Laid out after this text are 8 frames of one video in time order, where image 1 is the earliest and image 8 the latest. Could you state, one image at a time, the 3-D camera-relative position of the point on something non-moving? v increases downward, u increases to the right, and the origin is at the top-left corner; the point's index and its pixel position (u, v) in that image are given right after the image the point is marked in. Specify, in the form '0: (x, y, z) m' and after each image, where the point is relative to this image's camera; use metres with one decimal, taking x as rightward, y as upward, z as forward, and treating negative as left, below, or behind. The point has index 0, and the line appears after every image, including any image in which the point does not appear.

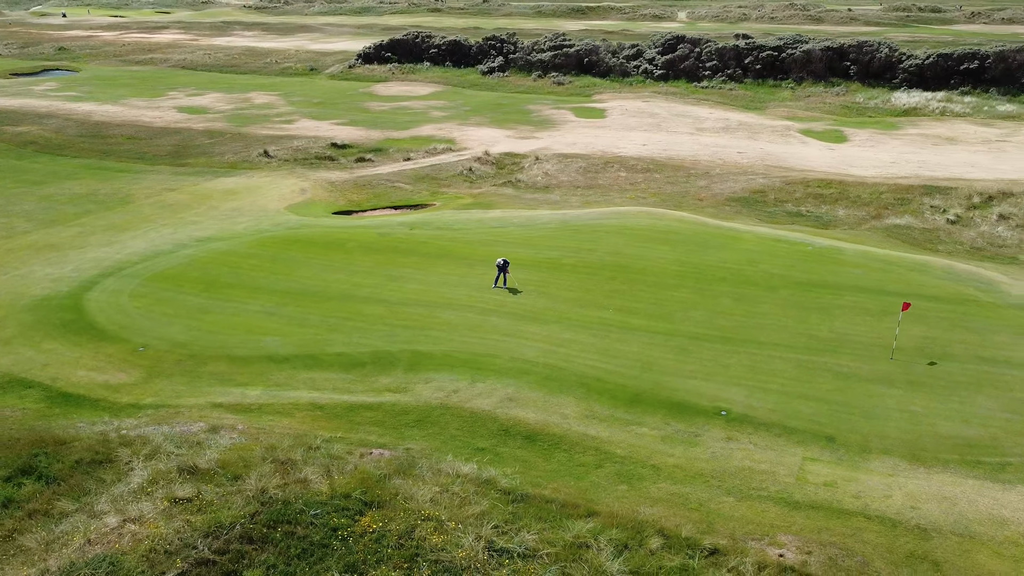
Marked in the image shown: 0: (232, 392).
0: (-4.8, -1.8, +14.1) m
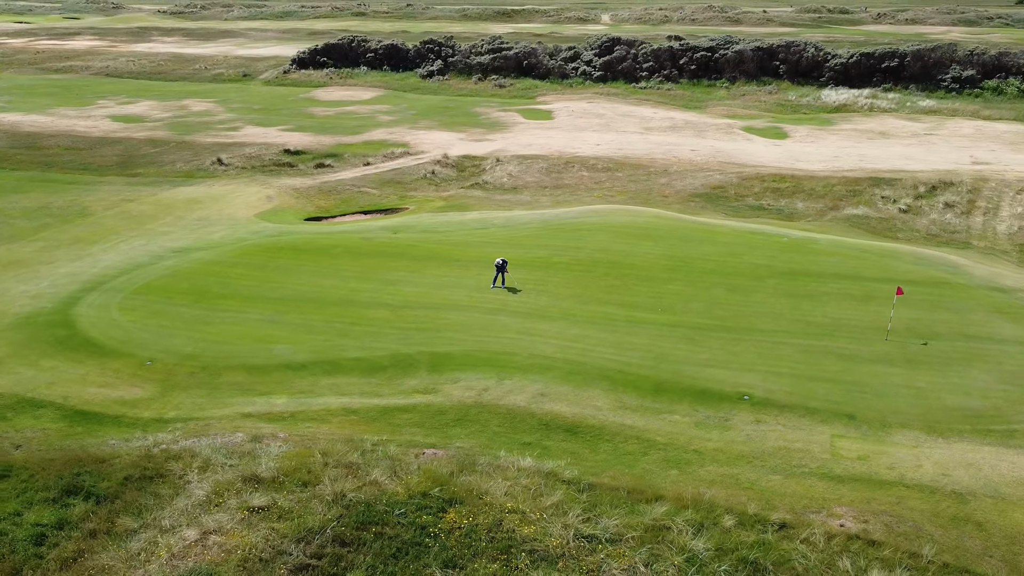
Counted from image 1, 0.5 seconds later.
0: (-4.3, -1.9, +13.9) m
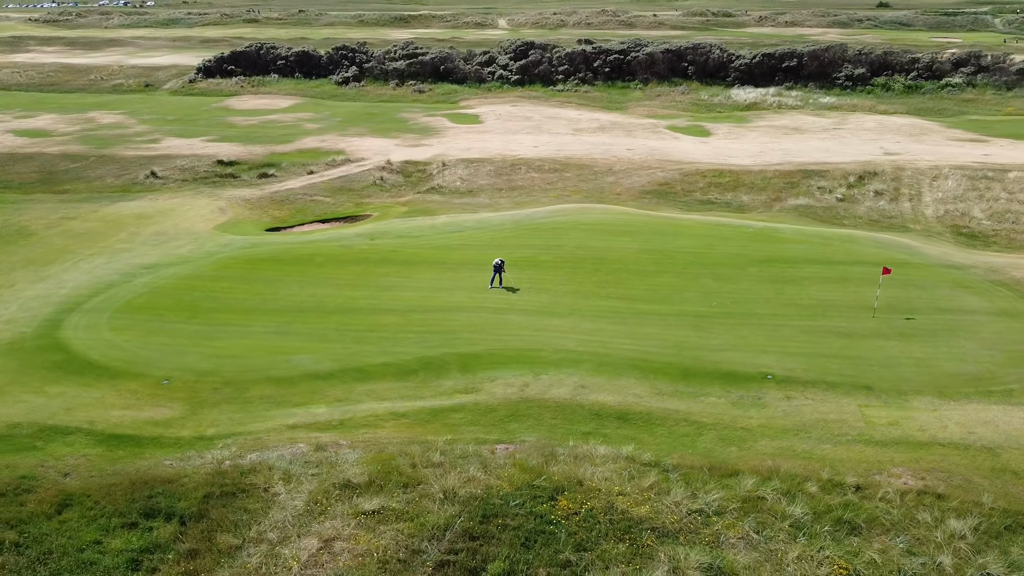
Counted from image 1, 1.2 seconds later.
0: (-3.6, -2.1, +13.7) m
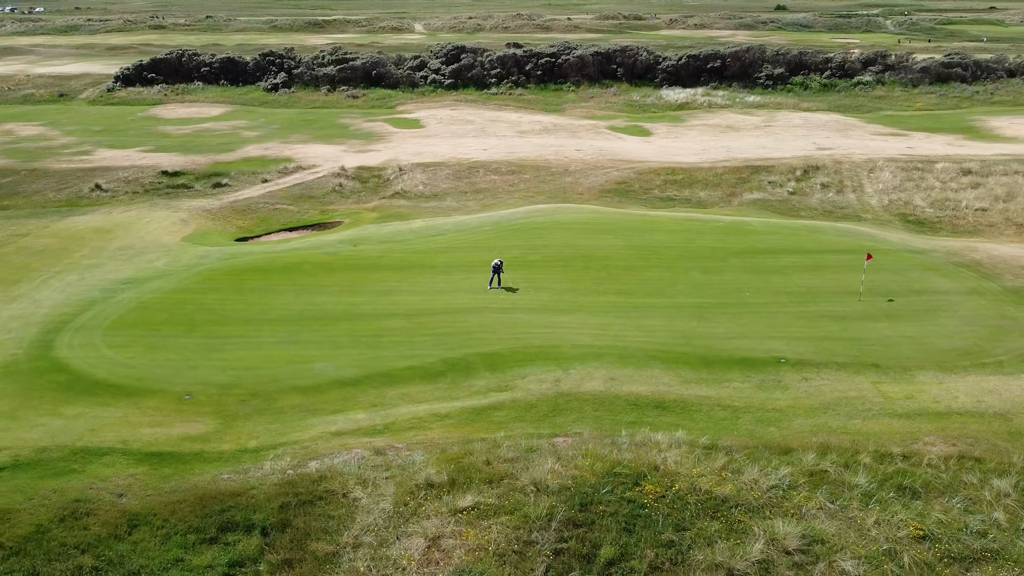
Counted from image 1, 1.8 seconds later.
0: (-2.9, -2.2, +13.6) m
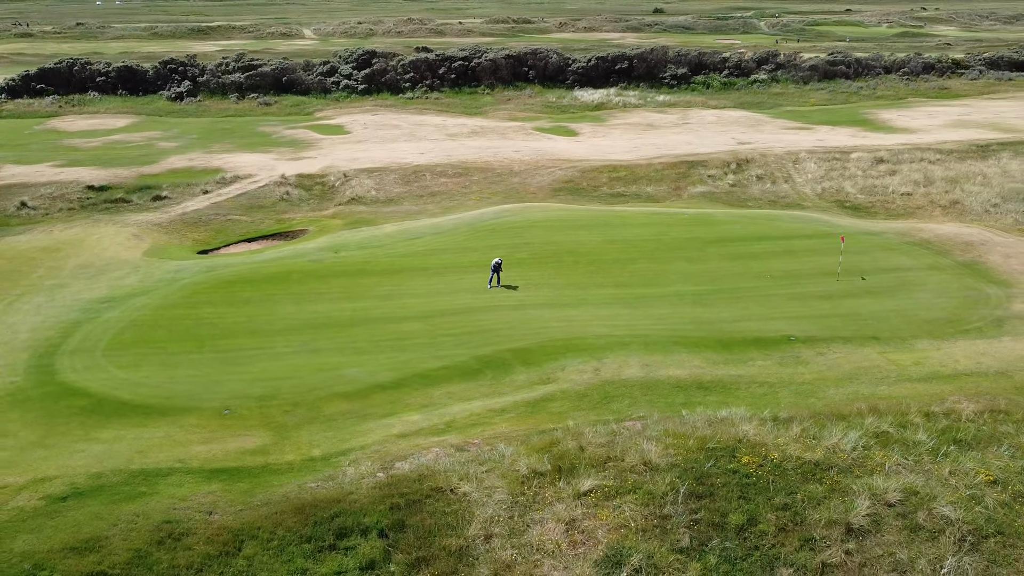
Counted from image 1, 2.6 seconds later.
0: (-2.0, -2.2, +13.6) m
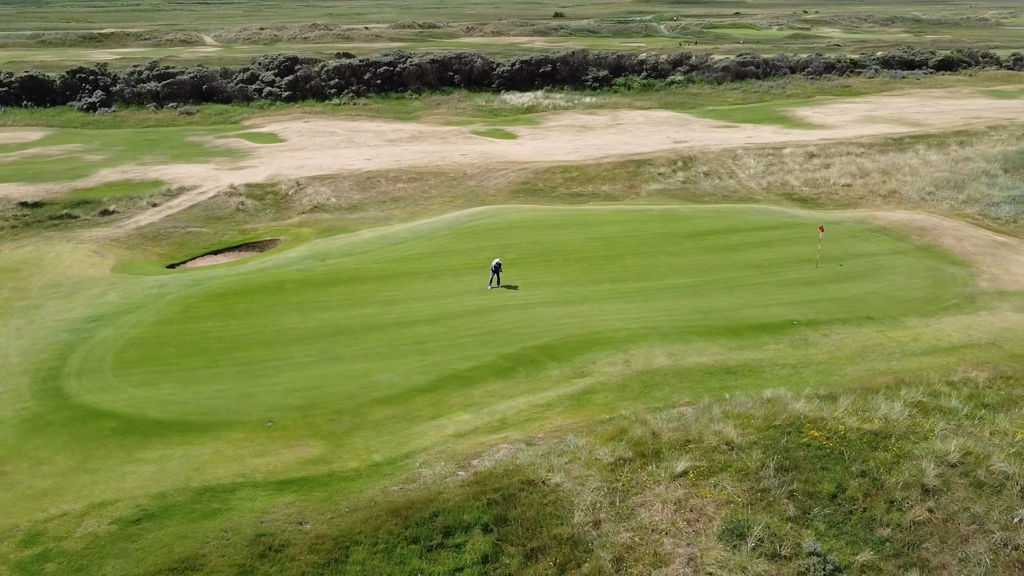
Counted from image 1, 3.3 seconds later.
0: (-1.1, -2.3, +13.7) m
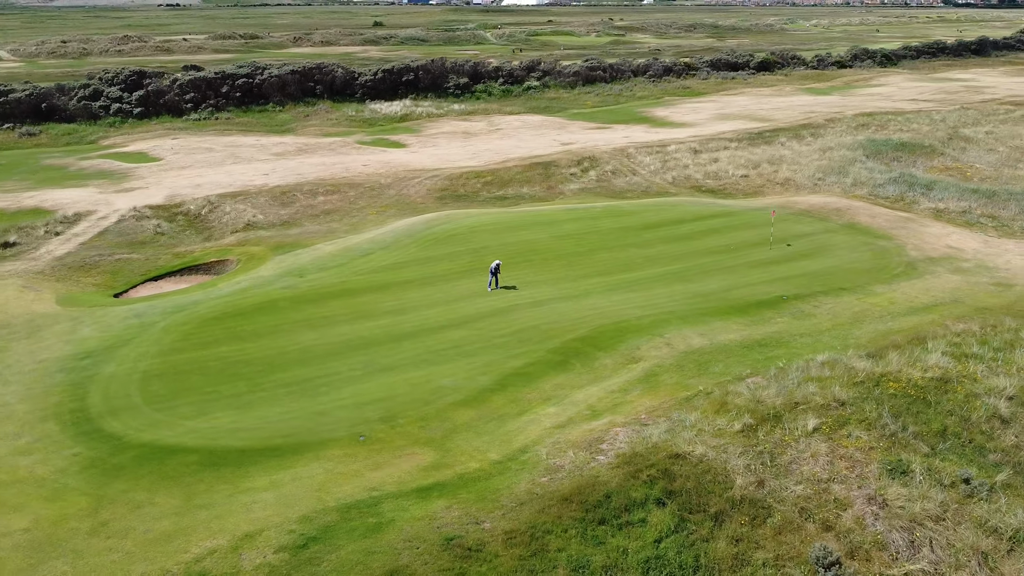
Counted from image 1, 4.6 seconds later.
0: (+0.4, -2.3, +14.1) m
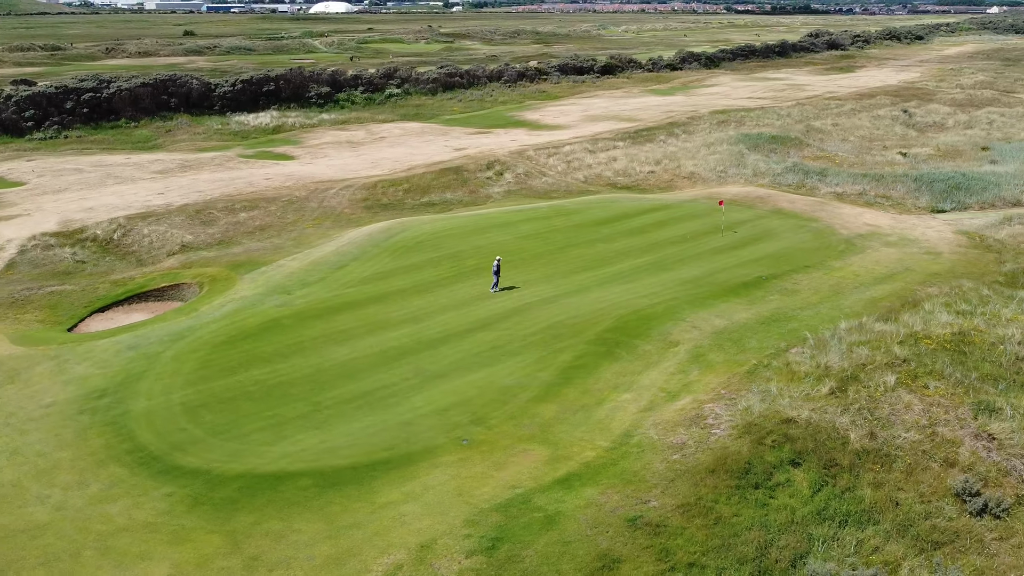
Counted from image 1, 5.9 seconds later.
0: (+1.9, -2.1, +14.8) m
